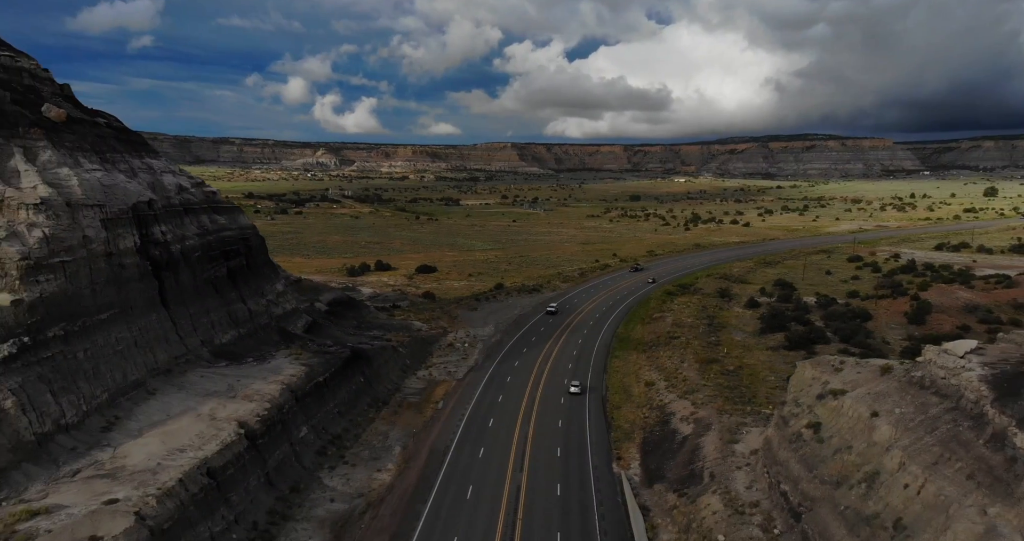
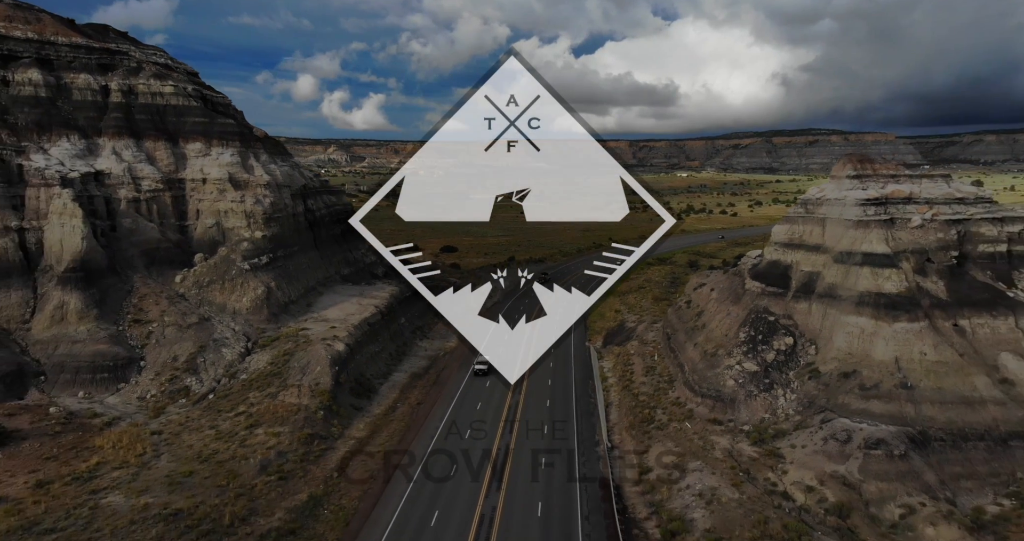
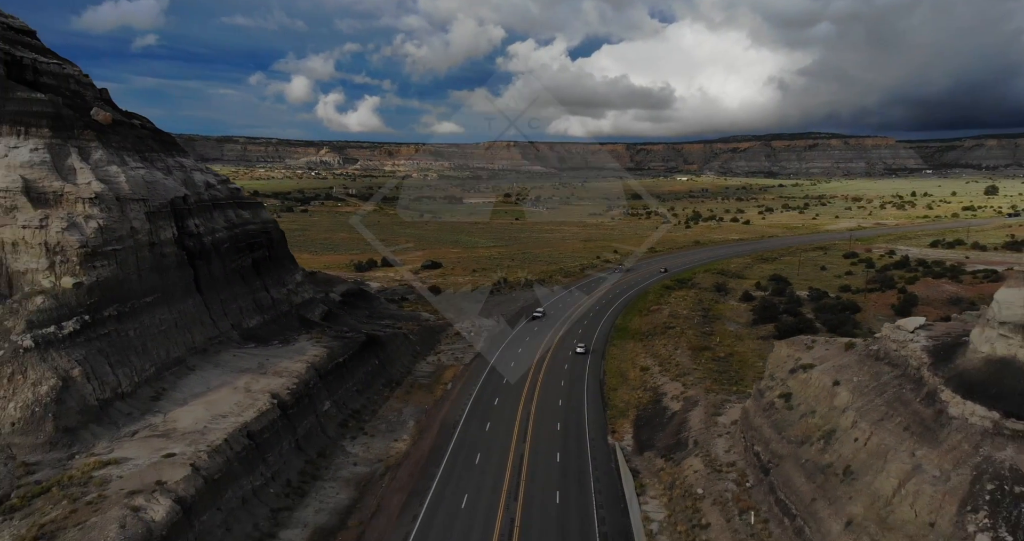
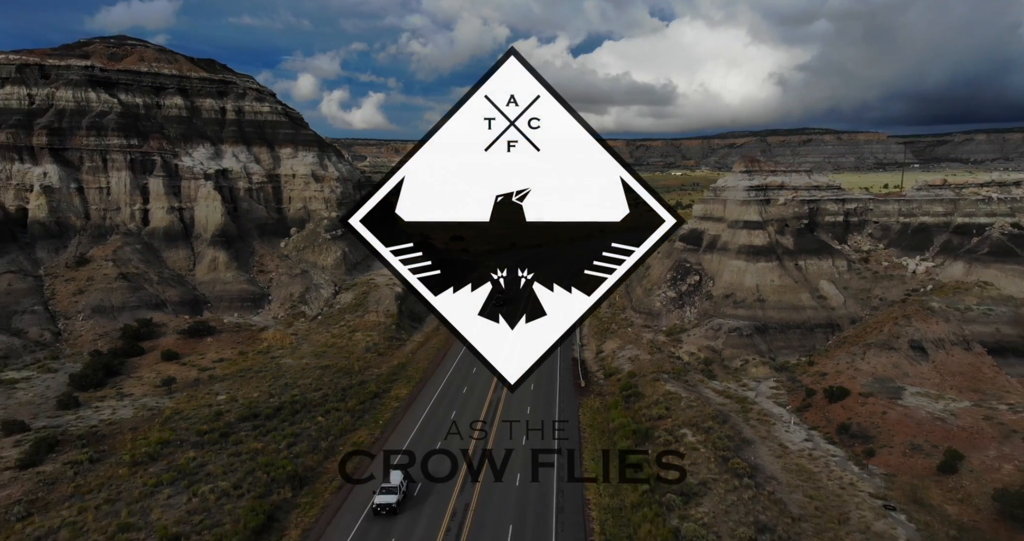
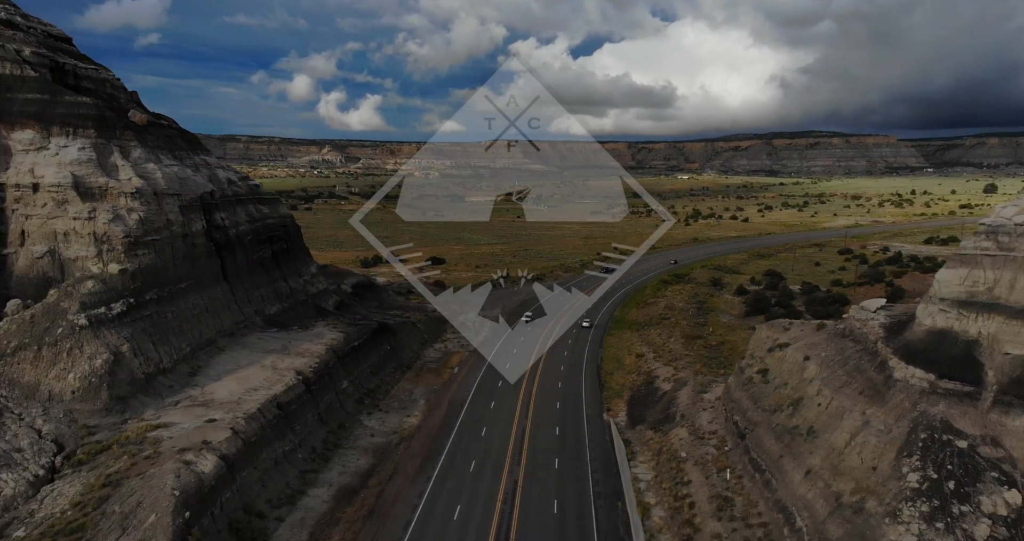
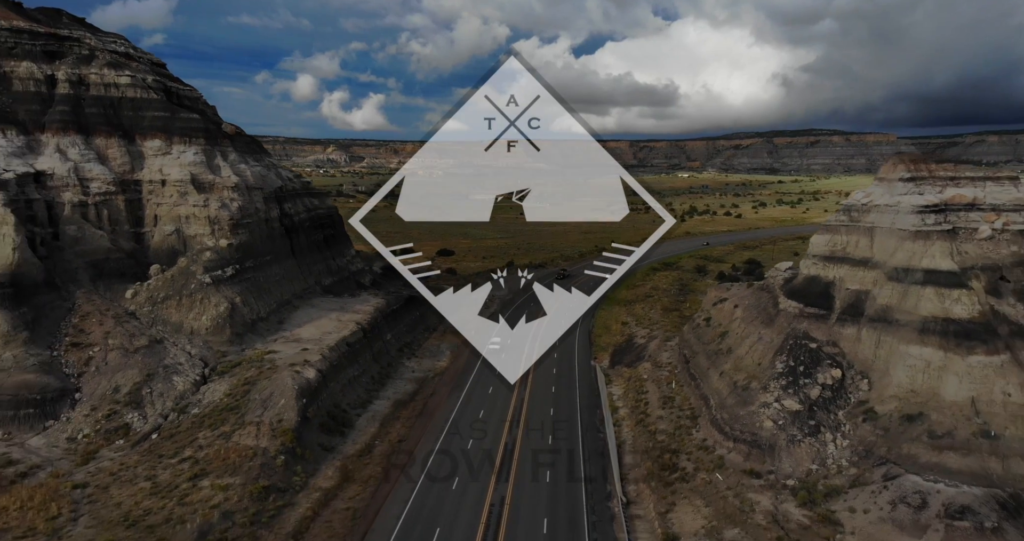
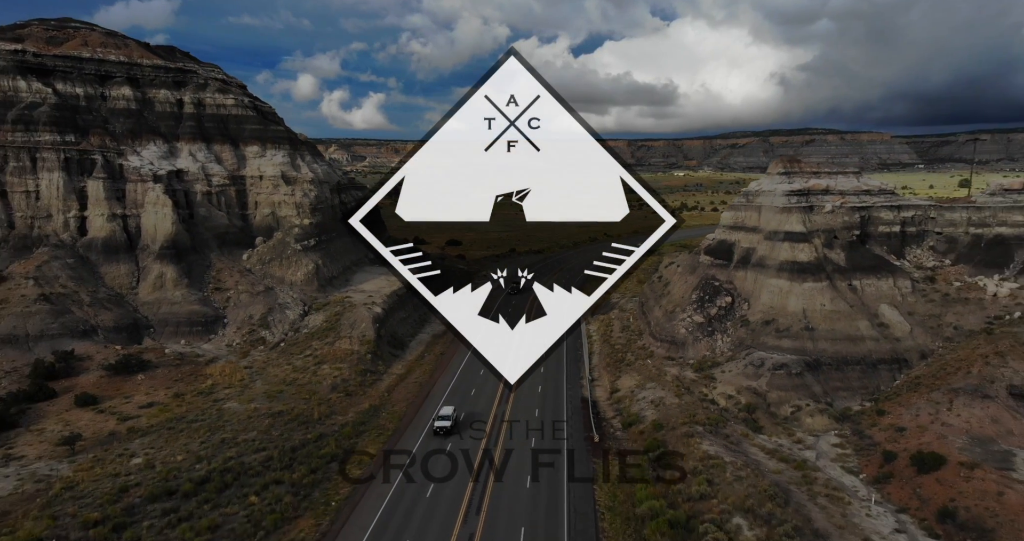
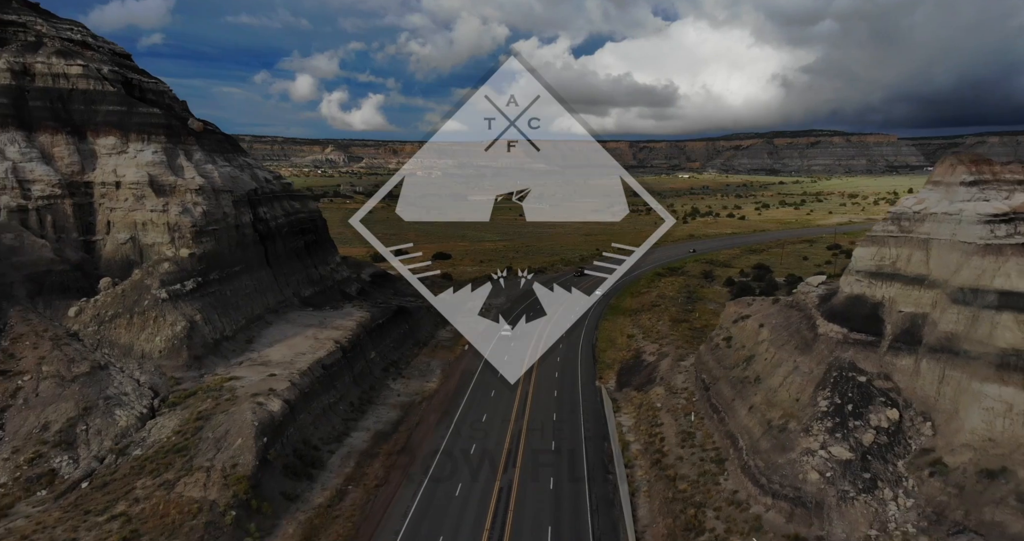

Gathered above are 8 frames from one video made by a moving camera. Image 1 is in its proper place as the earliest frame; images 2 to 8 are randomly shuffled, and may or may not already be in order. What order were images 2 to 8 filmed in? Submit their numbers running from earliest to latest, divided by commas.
3, 5, 8, 6, 2, 7, 4
